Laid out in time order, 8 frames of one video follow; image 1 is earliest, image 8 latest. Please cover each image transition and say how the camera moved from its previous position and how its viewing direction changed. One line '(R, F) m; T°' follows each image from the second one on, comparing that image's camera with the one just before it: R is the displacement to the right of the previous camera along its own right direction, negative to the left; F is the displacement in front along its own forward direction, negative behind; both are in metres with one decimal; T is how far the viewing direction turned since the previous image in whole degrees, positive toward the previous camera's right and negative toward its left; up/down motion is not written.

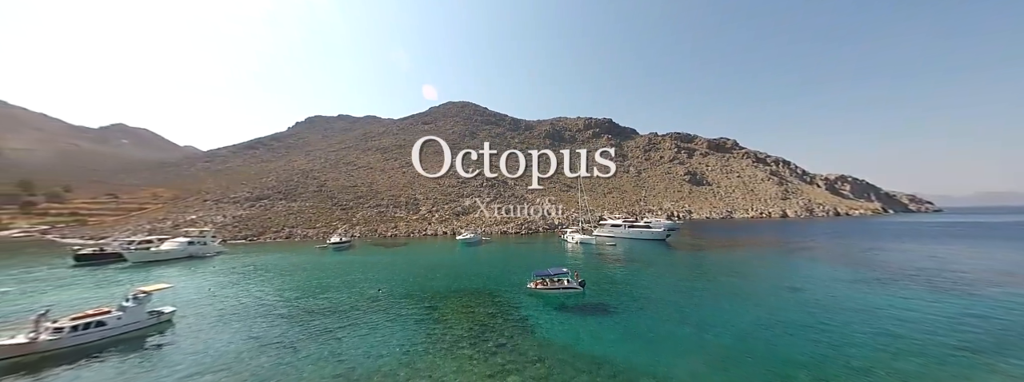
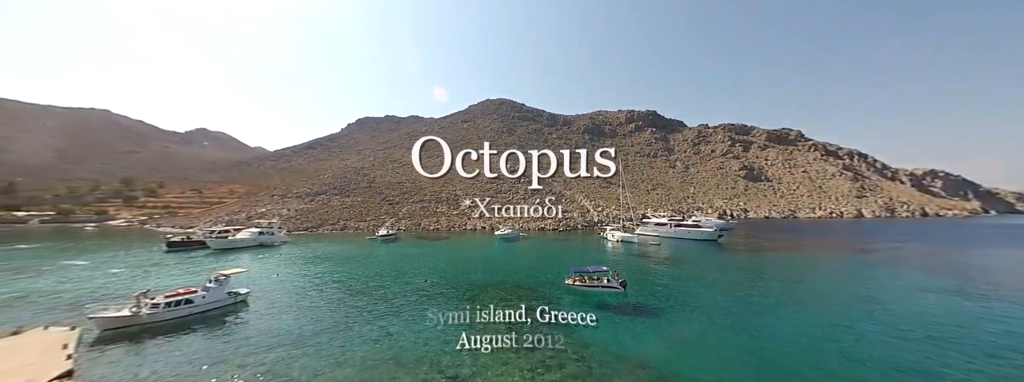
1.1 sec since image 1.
(+0.2, +1.1) m; -7°
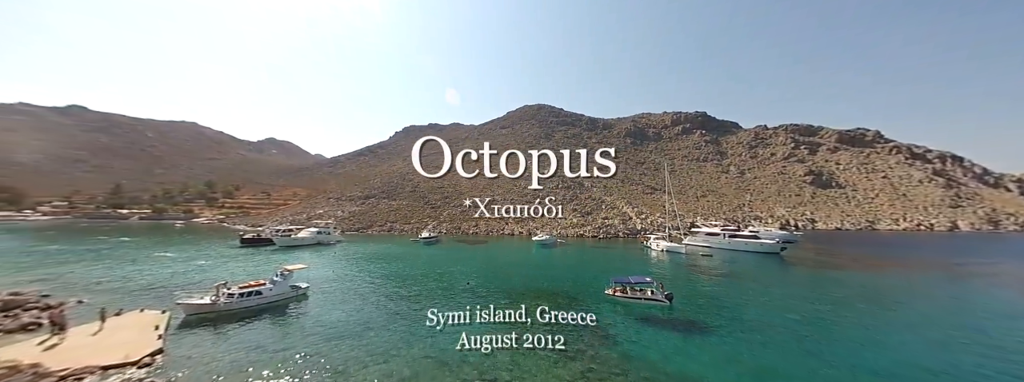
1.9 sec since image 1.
(+0.2, +0.6) m; -7°
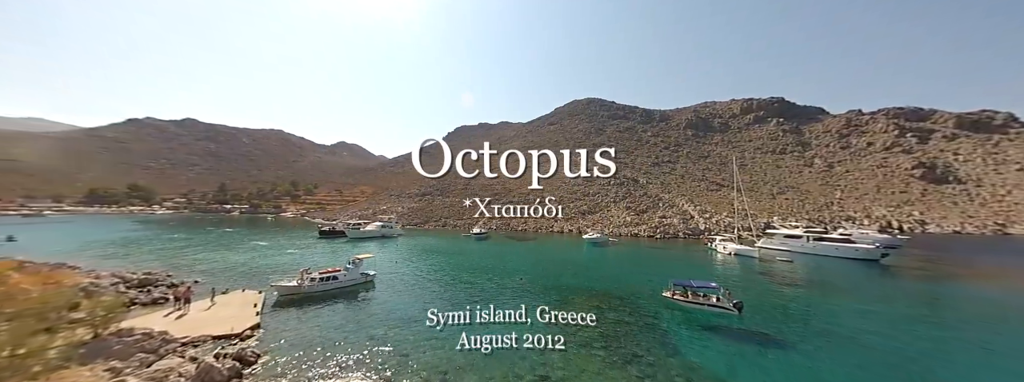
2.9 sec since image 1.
(+0.2, +0.3) m; -9°
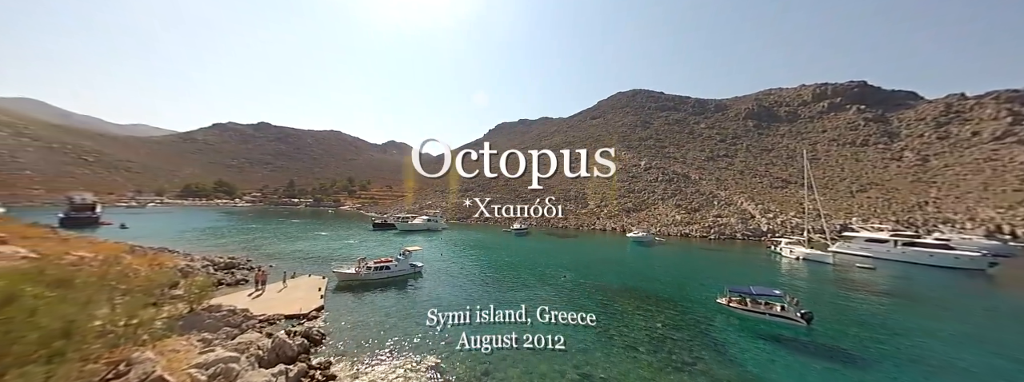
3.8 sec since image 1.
(0.0, +0.2) m; -8°
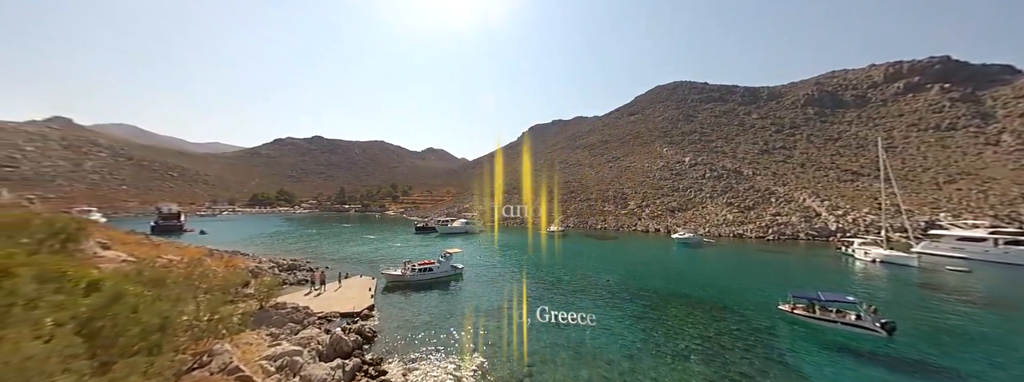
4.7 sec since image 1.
(-0.2, +0.2) m; -7°
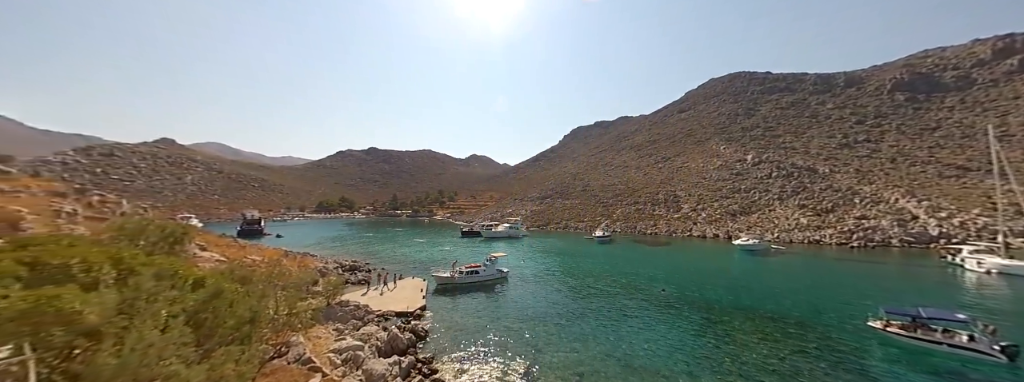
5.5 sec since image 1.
(-0.2, +0.1) m; -8°
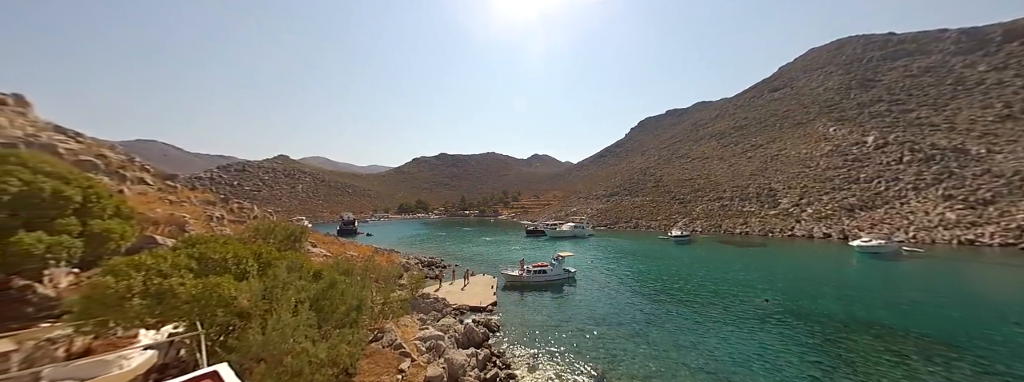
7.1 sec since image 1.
(-0.6, +0.2) m; -12°
